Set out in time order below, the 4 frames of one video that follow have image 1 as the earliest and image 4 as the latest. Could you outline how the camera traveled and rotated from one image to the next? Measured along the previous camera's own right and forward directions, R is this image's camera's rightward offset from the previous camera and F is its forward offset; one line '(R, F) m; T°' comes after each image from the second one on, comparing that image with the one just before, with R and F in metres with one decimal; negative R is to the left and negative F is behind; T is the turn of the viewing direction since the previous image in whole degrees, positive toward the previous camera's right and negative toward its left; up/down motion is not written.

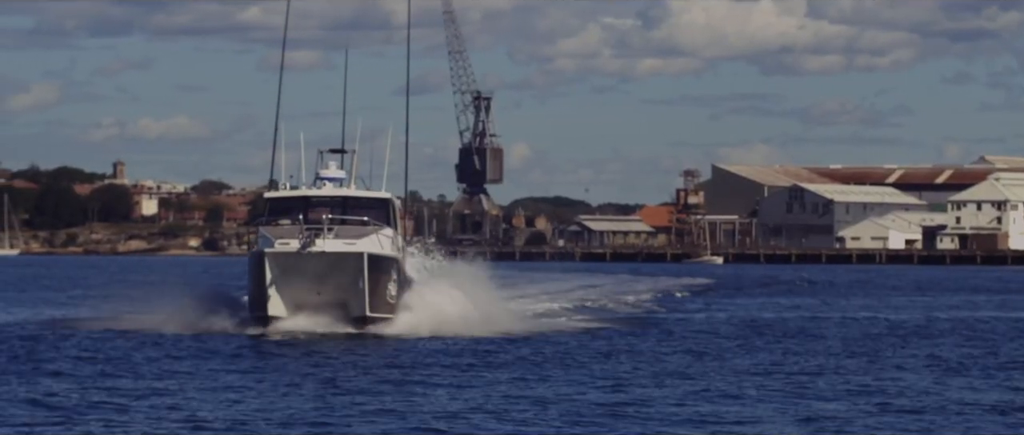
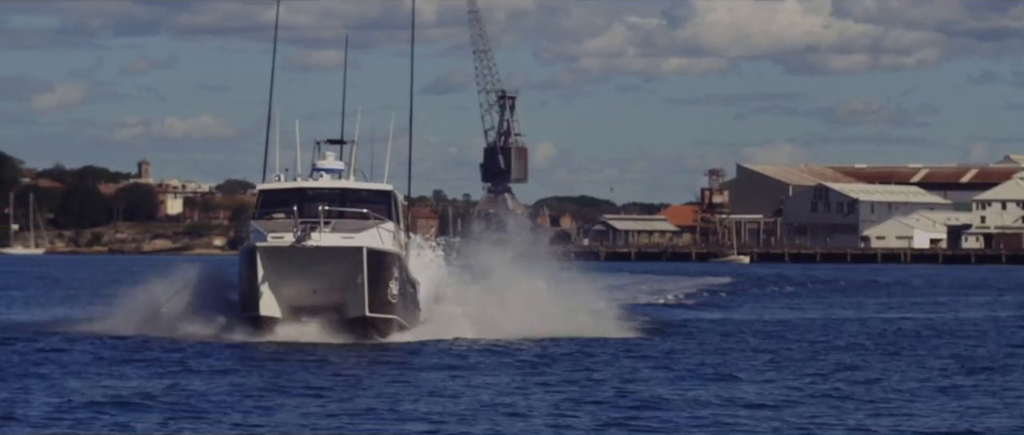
(-0.1, -0.4) m; -1°
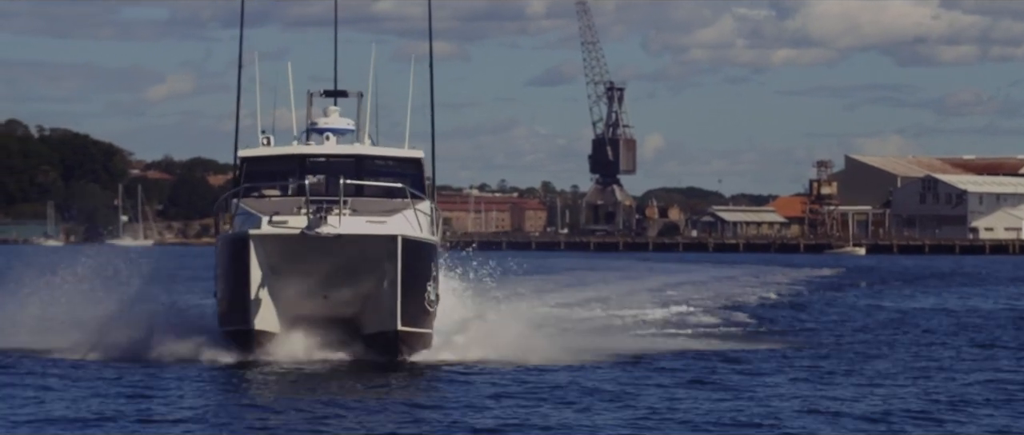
(-0.3, -2.4) m; -4°
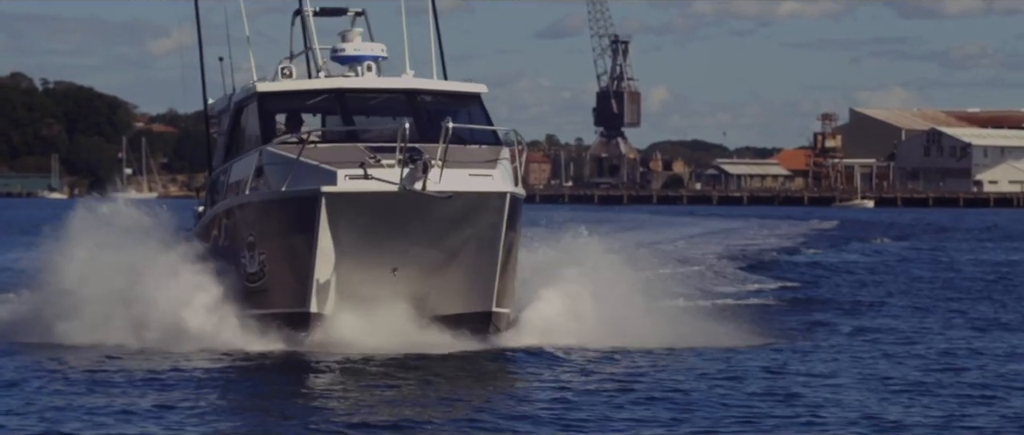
(+0.1, 0.0) m; 0°
